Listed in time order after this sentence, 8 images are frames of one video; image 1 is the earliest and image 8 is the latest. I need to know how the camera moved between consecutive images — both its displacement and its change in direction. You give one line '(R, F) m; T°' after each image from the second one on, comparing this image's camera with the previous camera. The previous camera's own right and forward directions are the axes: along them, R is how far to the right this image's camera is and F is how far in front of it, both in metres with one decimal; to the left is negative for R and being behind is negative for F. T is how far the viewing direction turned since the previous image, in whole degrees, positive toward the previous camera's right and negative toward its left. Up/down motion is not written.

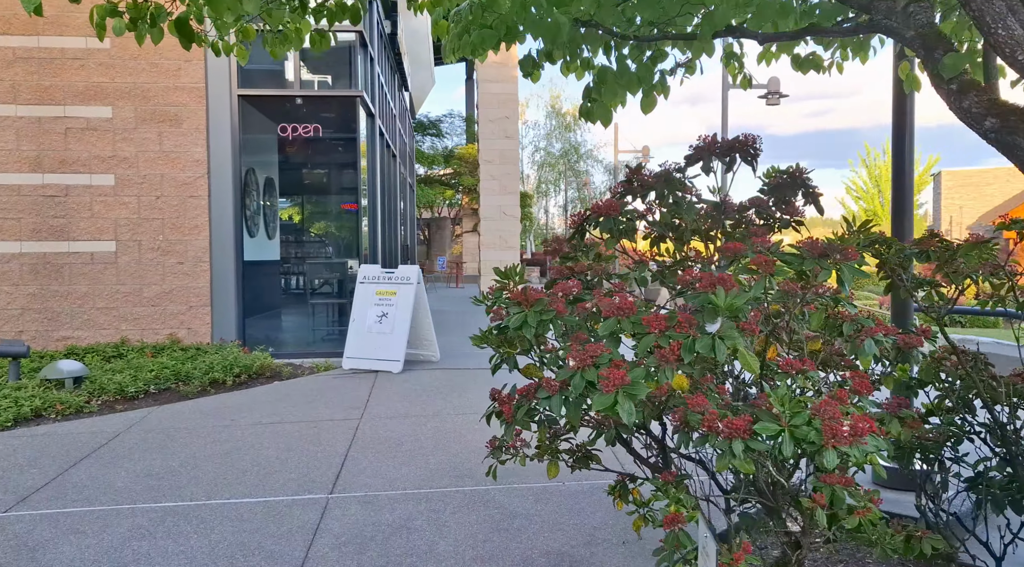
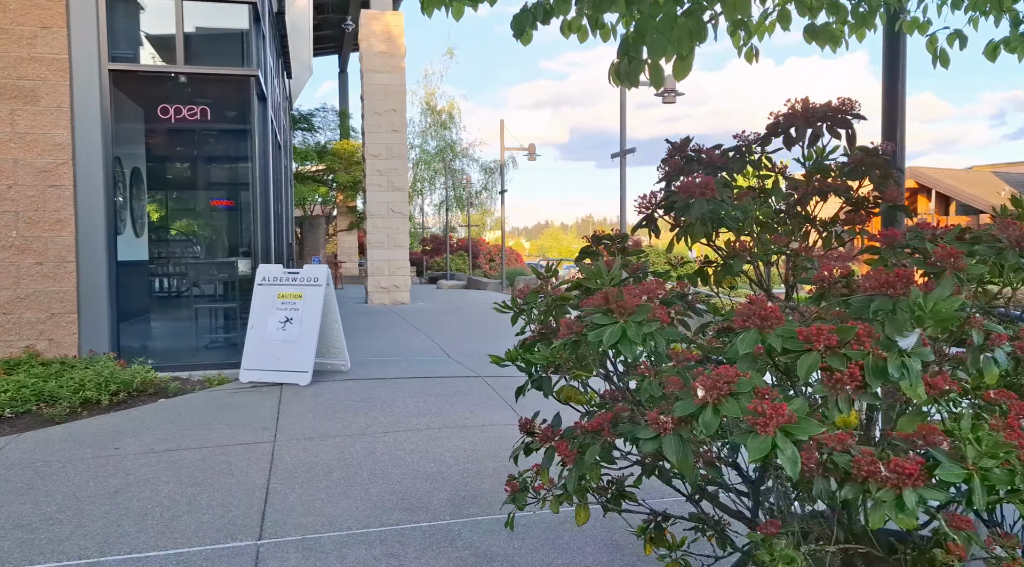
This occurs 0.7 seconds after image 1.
(-0.4, +0.6) m; +9°
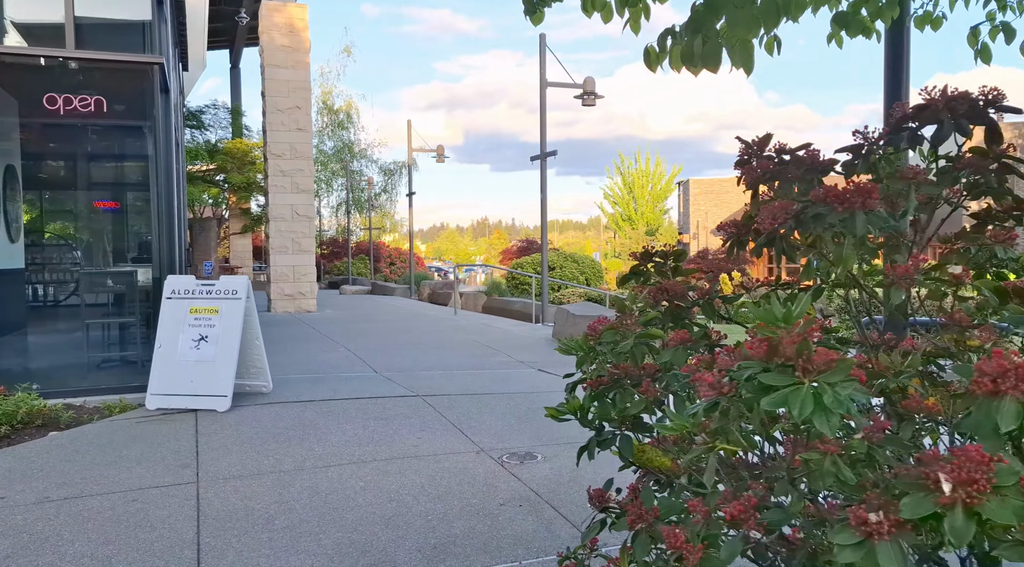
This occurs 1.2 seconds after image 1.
(-0.4, +0.5) m; +7°
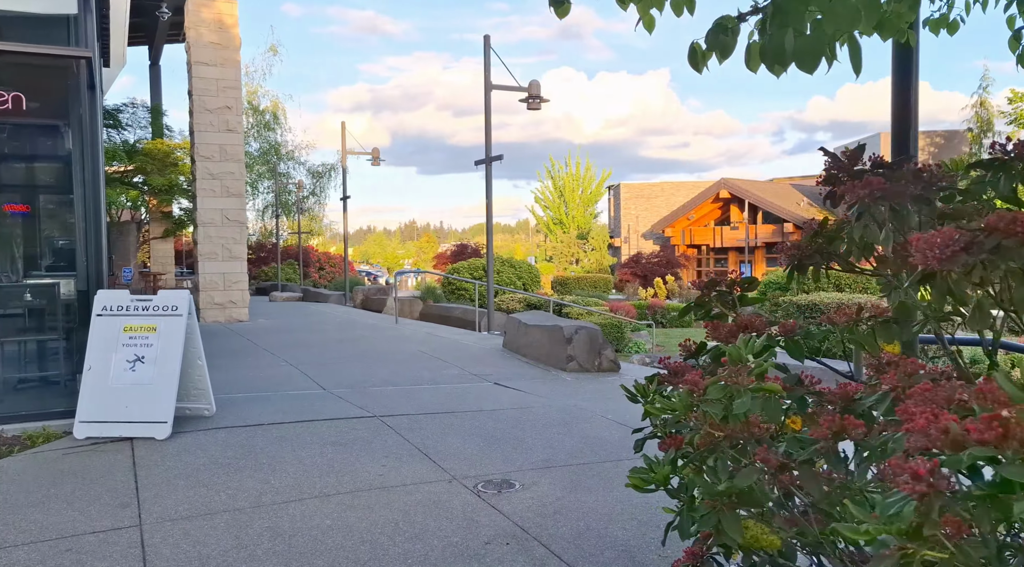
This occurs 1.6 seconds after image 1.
(-0.3, +0.3) m; +5°
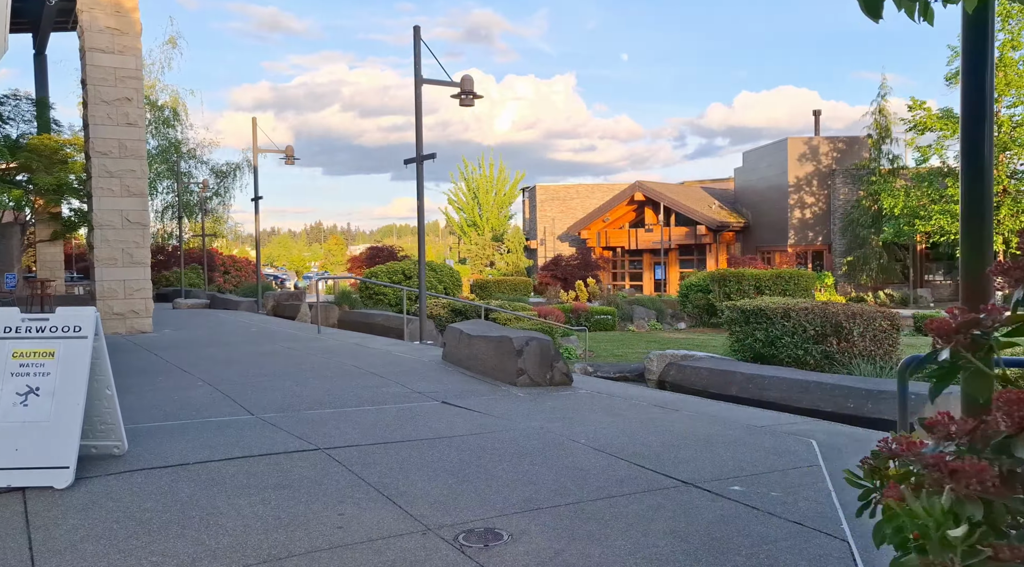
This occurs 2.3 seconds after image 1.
(-0.4, +0.7) m; +6°
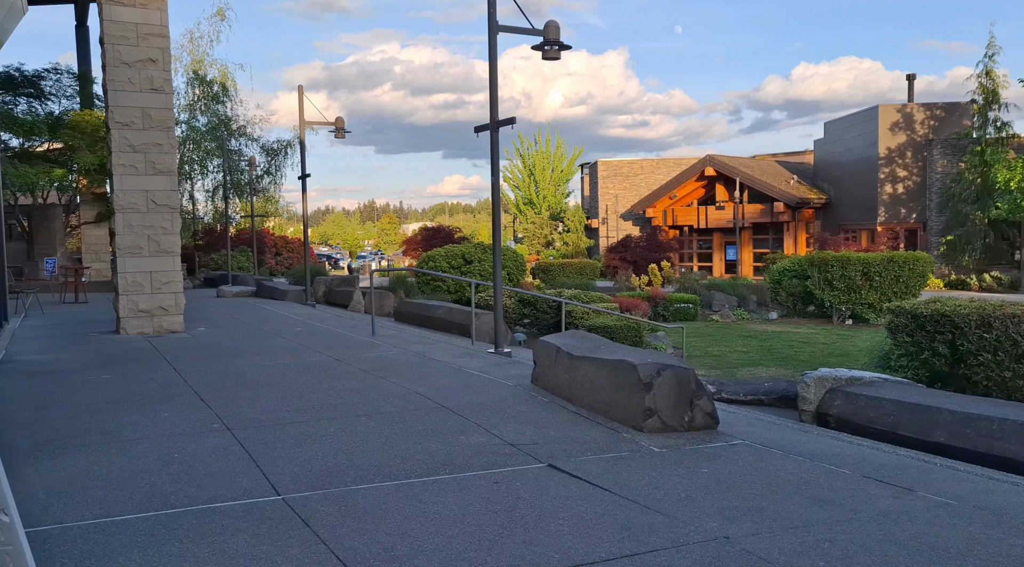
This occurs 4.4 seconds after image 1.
(-0.6, +2.3) m; -4°
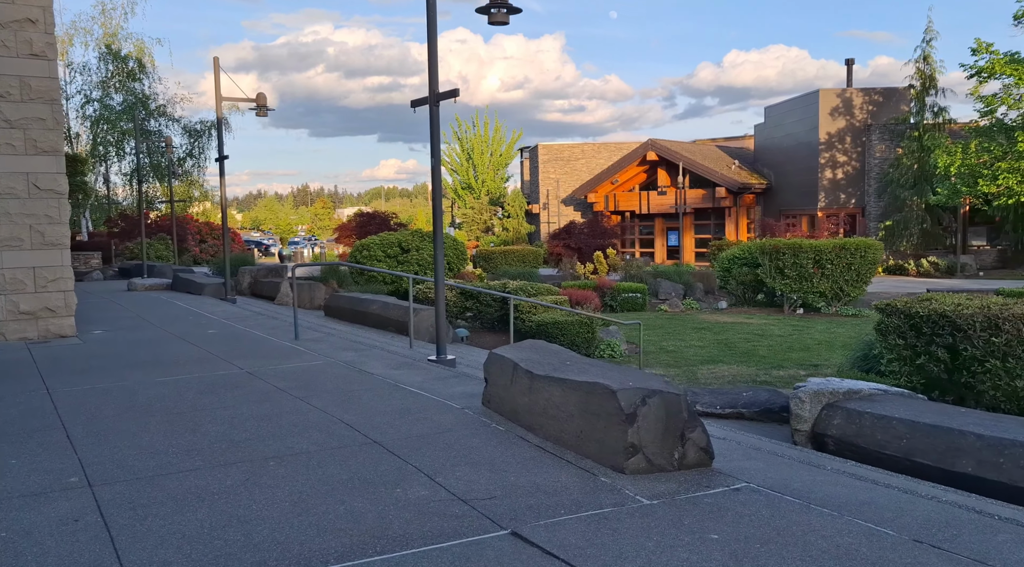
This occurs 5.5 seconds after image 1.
(-0.1, +1.3) m; +4°
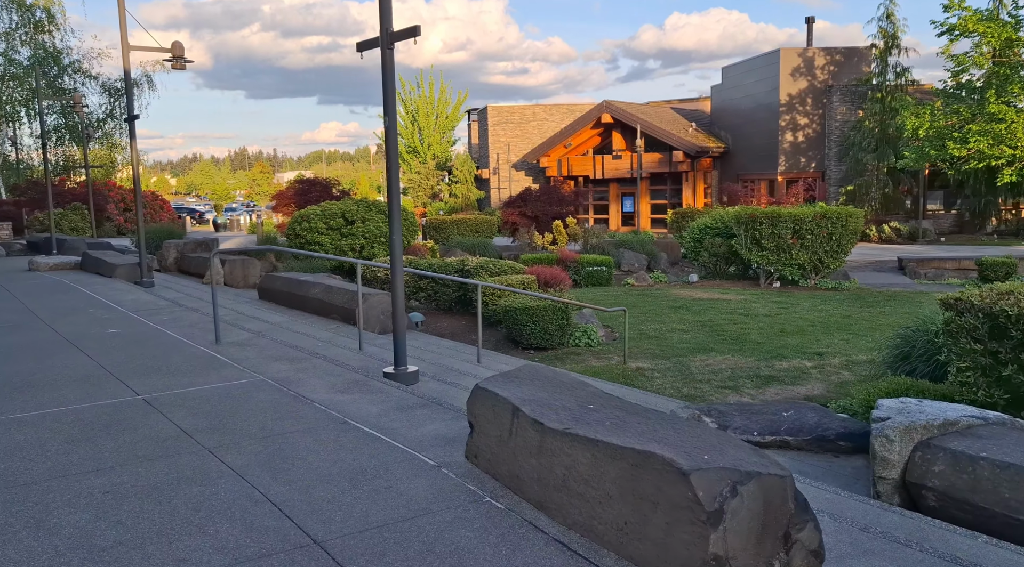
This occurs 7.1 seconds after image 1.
(-0.3, +1.8) m; +4°
